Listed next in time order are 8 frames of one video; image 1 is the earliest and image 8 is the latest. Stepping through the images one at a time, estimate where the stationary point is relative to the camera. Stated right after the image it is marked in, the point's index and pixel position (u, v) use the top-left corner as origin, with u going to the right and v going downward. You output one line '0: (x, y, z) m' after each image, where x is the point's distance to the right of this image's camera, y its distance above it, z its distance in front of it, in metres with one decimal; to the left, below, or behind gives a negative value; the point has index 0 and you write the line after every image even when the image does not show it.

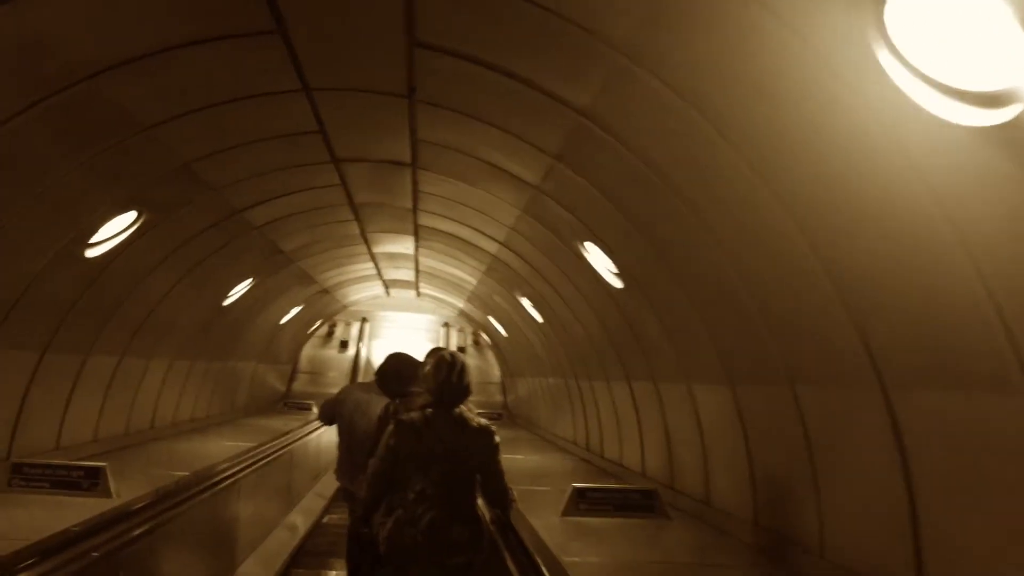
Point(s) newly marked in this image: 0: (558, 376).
0: (+0.5, -0.9, +9.1) m
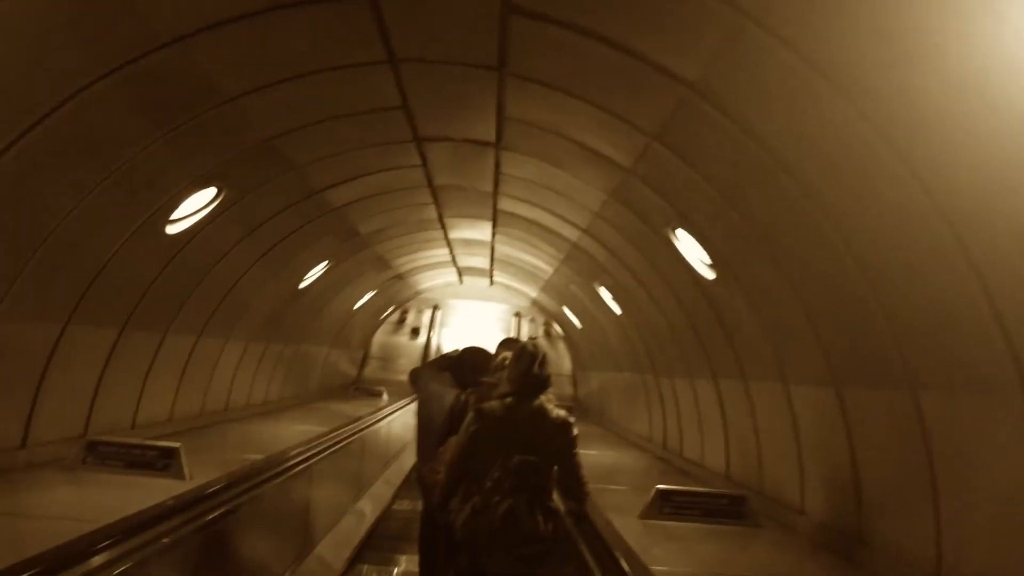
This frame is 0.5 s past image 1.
0: (+1.3, -0.9, +8.8) m
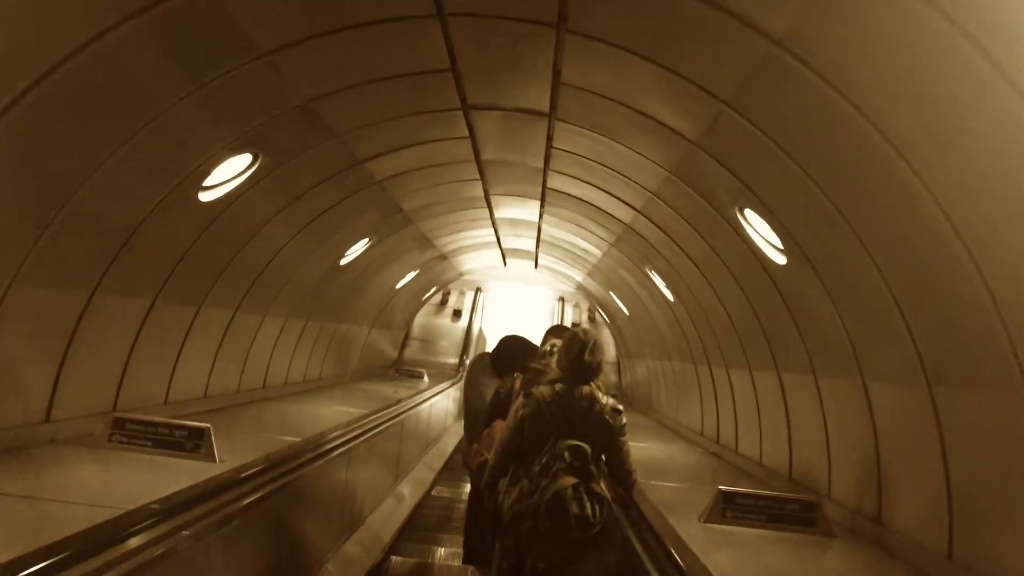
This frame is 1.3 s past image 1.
0: (+1.7, -0.7, +8.4) m
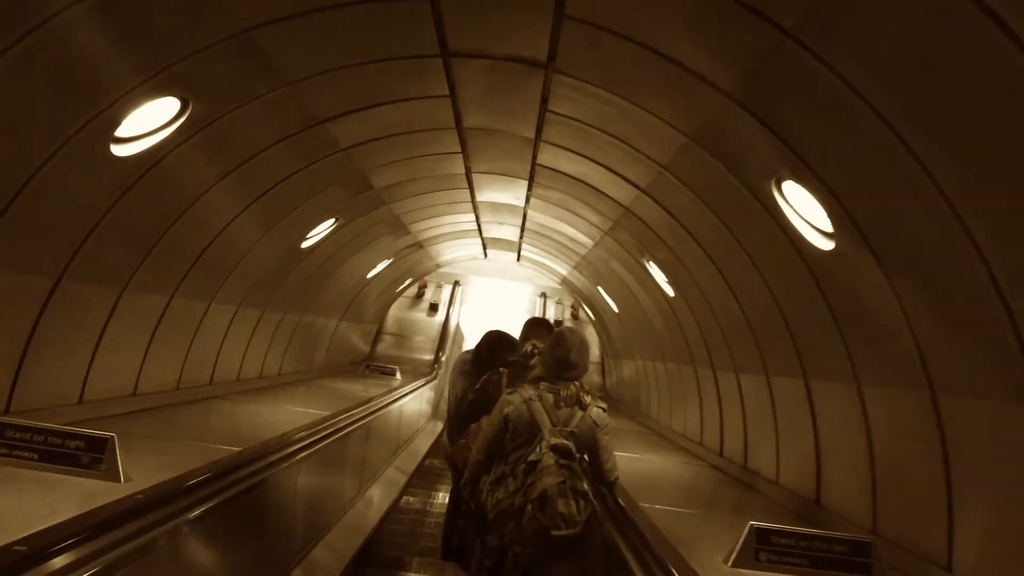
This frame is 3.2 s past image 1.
0: (+1.5, -0.7, +7.7) m
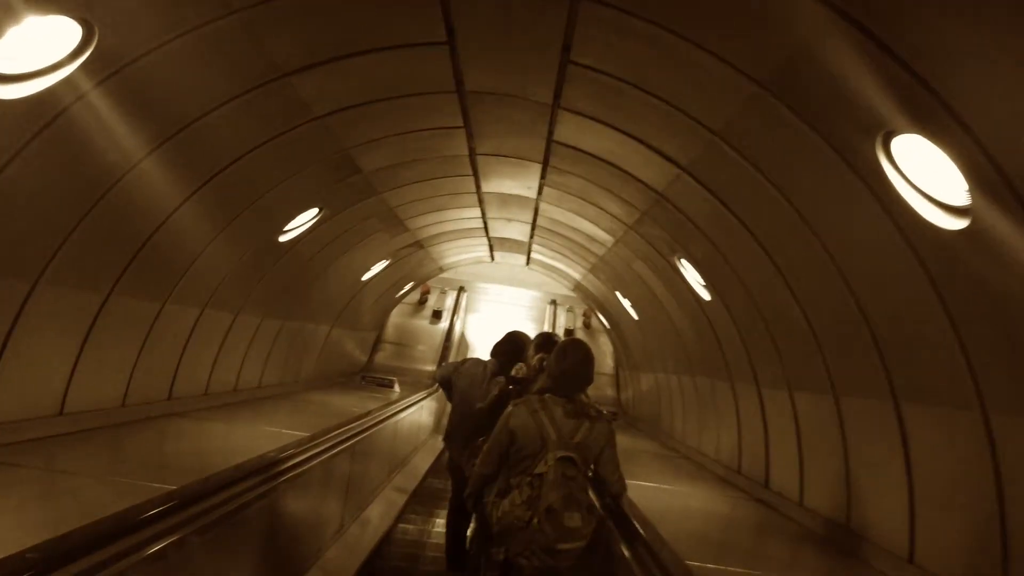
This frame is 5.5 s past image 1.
0: (+1.6, -0.7, +6.7) m
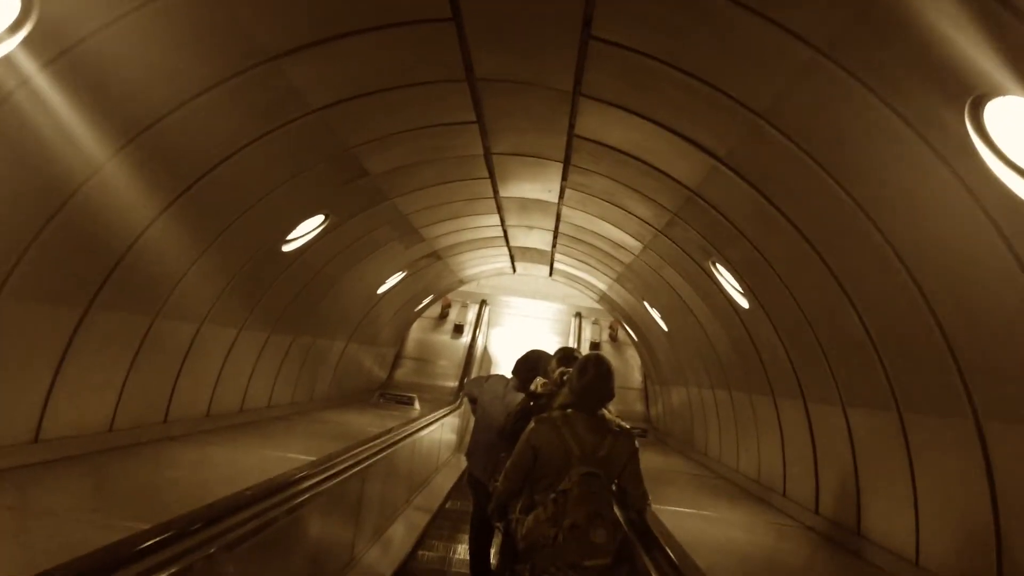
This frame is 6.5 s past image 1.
0: (+1.8, -0.8, +6.2) m
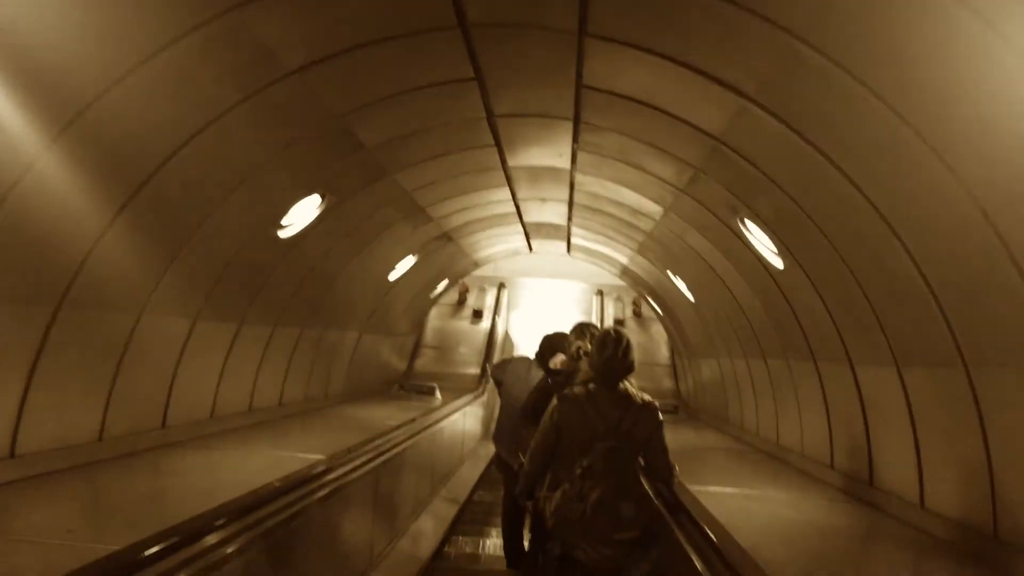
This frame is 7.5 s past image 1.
0: (+1.9, -0.5, +5.8) m
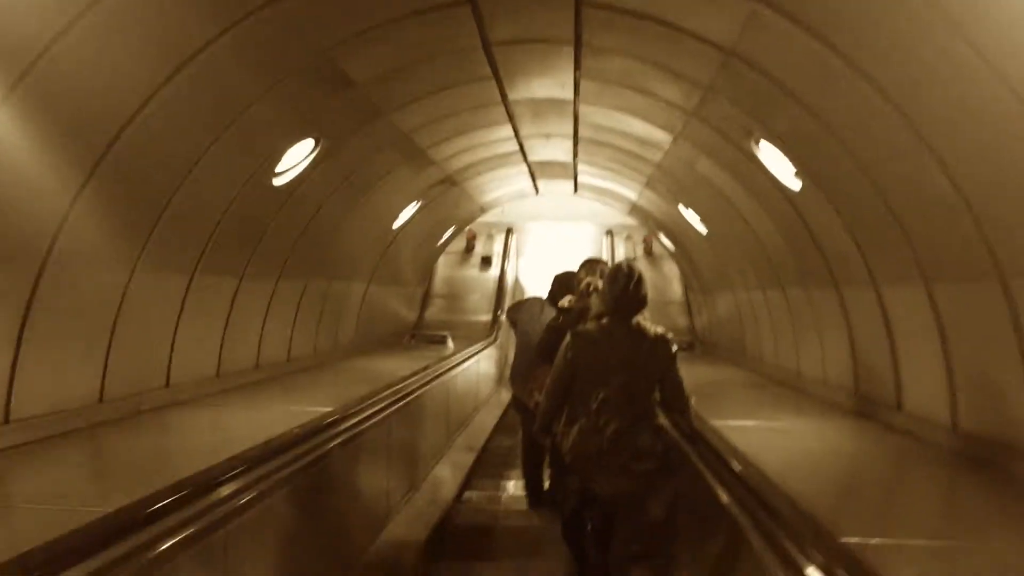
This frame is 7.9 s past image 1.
0: (+2.0, 0.0, +5.6) m
